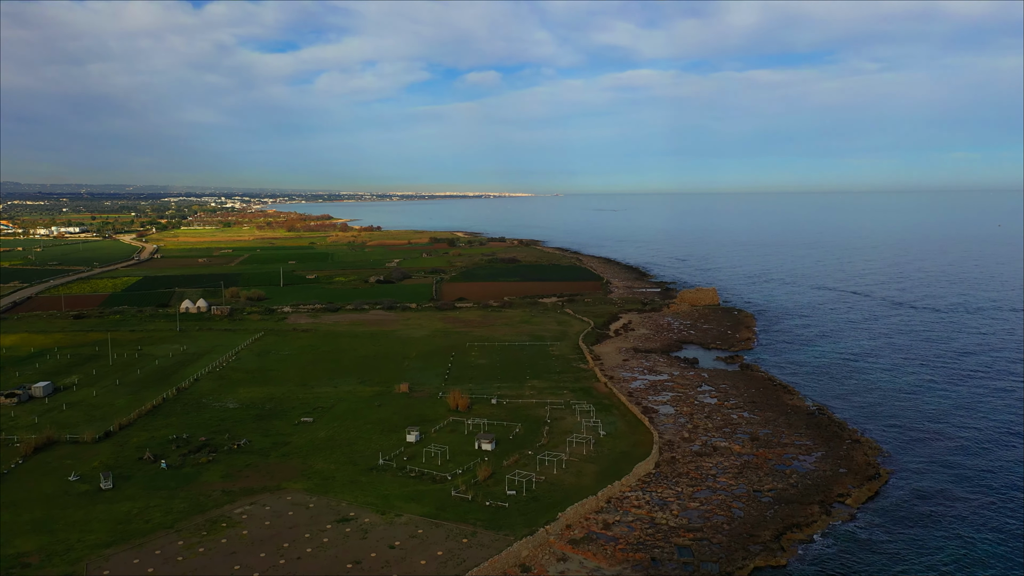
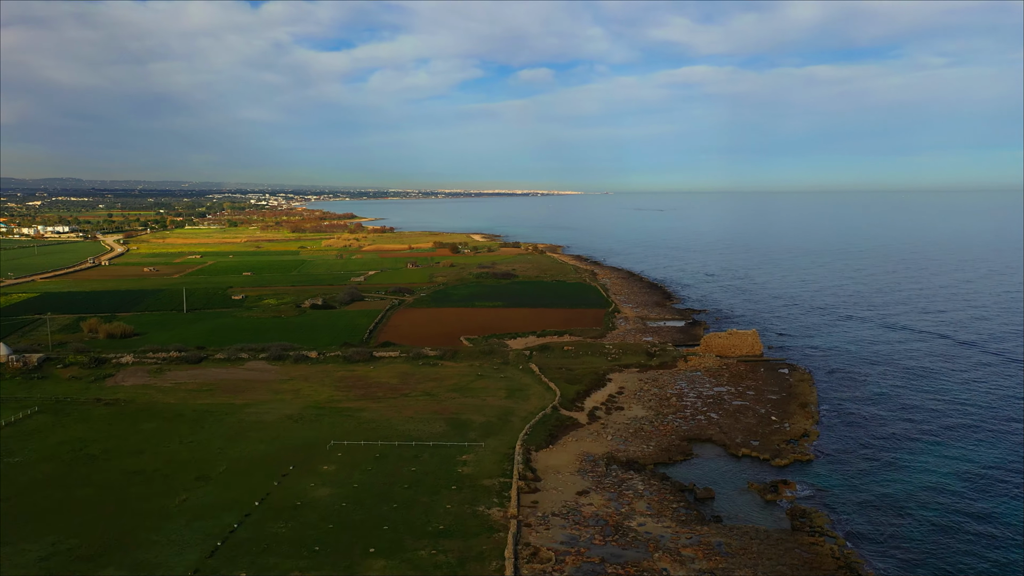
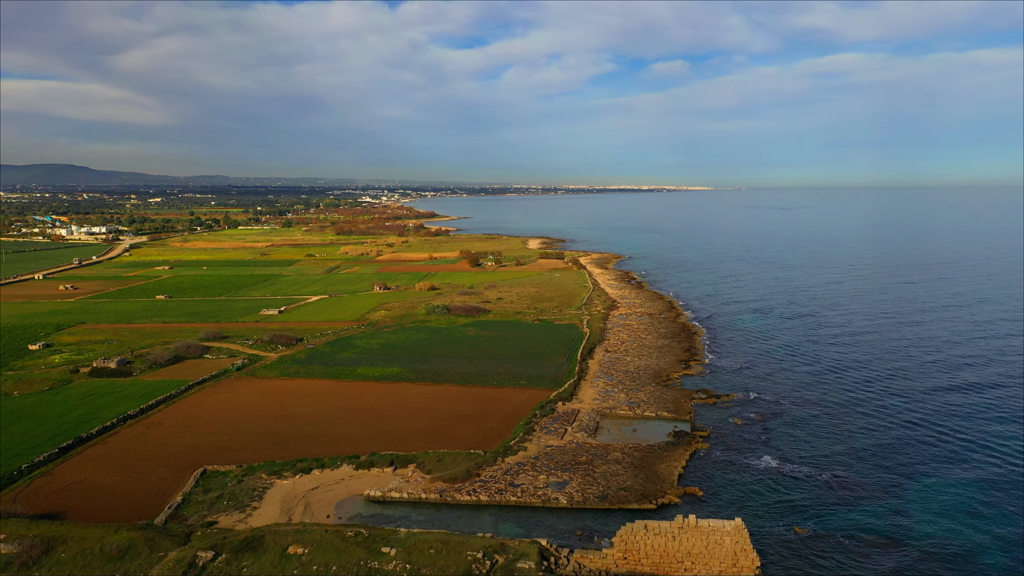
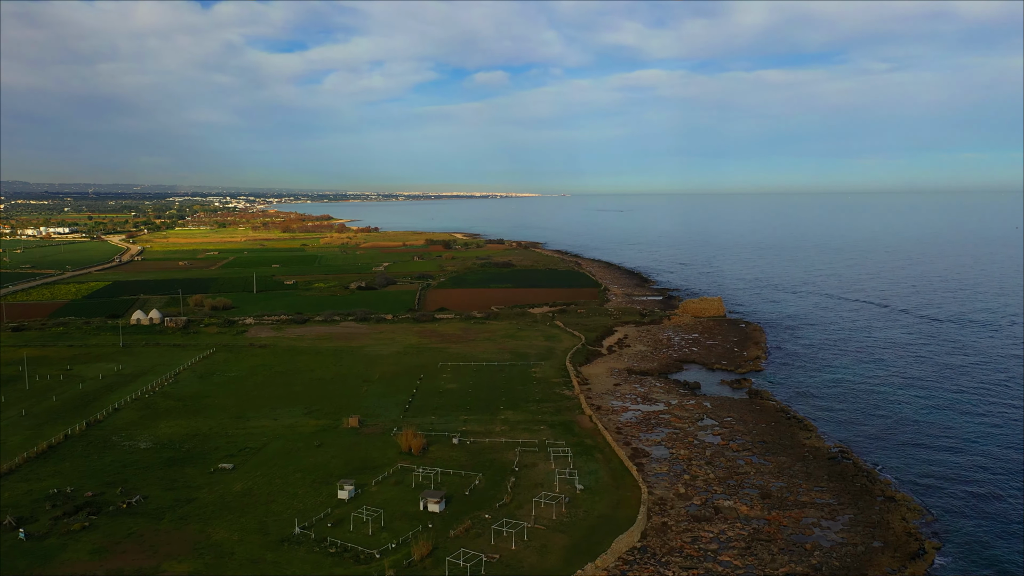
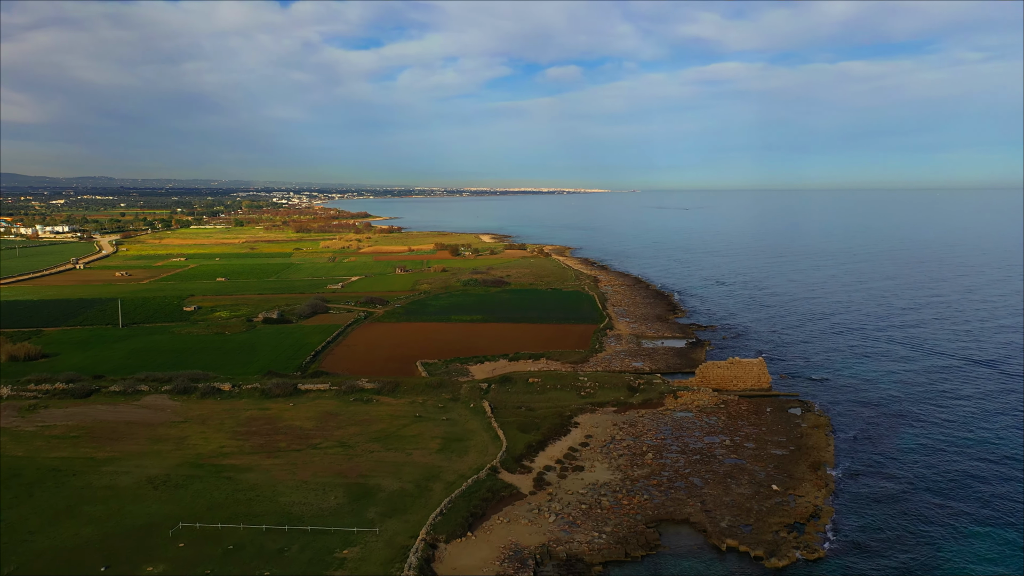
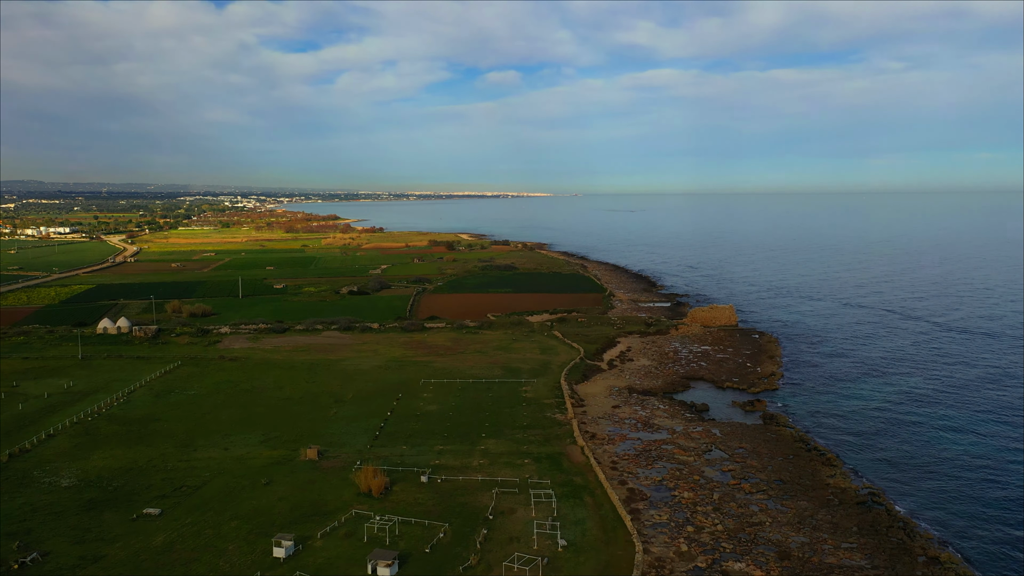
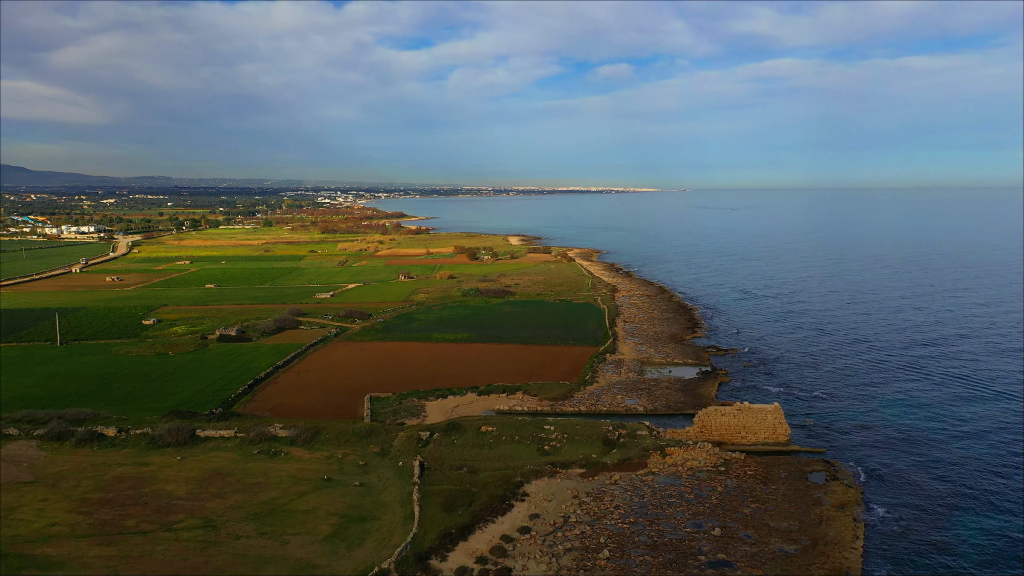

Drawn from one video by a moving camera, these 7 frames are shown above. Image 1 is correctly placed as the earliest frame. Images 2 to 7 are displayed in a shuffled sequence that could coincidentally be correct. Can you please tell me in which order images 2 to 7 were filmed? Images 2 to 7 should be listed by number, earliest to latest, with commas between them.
4, 6, 2, 5, 7, 3
